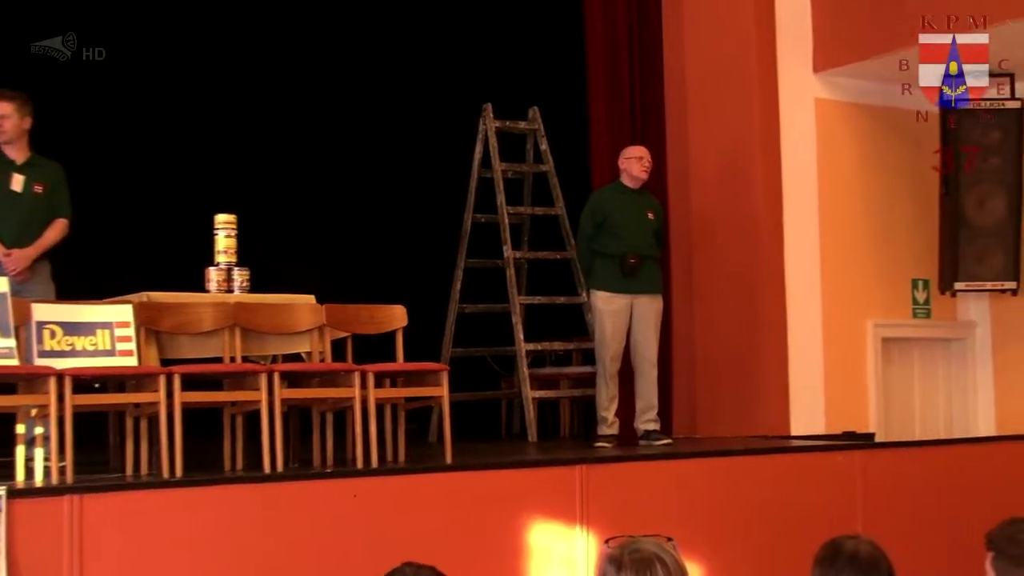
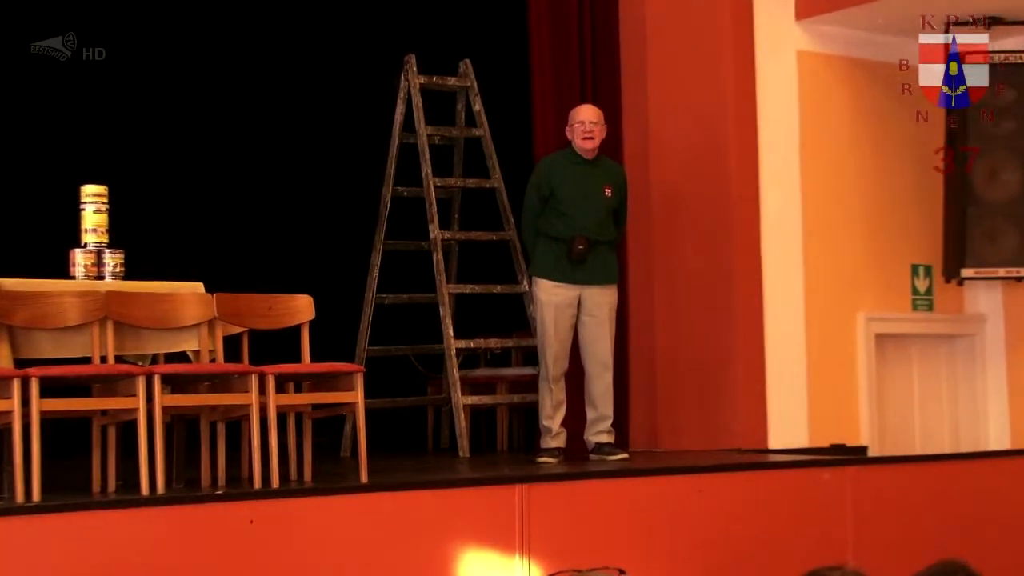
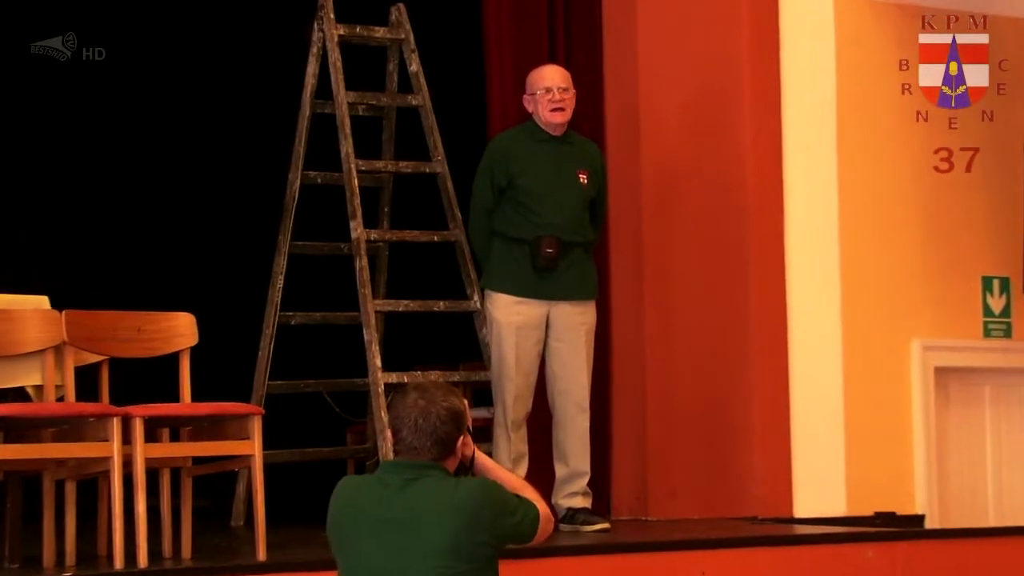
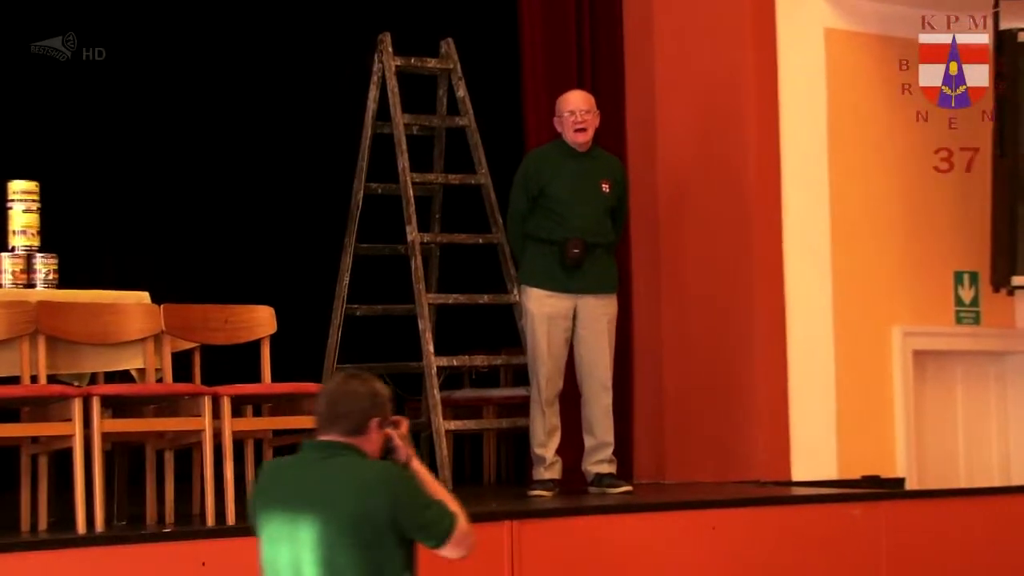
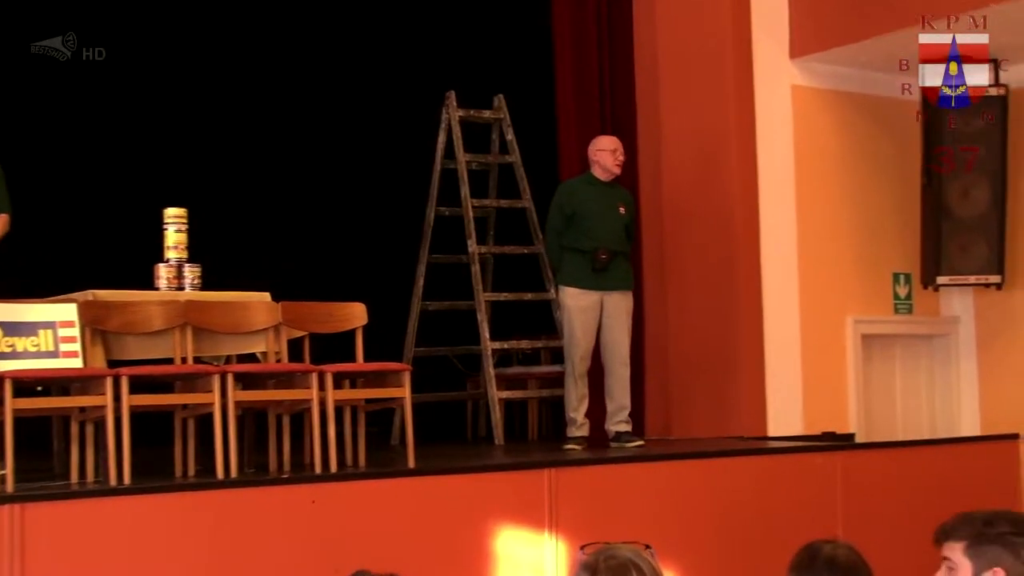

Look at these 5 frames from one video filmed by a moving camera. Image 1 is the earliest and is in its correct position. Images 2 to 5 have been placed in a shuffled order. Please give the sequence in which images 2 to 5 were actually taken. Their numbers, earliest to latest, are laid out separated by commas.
5, 2, 4, 3
